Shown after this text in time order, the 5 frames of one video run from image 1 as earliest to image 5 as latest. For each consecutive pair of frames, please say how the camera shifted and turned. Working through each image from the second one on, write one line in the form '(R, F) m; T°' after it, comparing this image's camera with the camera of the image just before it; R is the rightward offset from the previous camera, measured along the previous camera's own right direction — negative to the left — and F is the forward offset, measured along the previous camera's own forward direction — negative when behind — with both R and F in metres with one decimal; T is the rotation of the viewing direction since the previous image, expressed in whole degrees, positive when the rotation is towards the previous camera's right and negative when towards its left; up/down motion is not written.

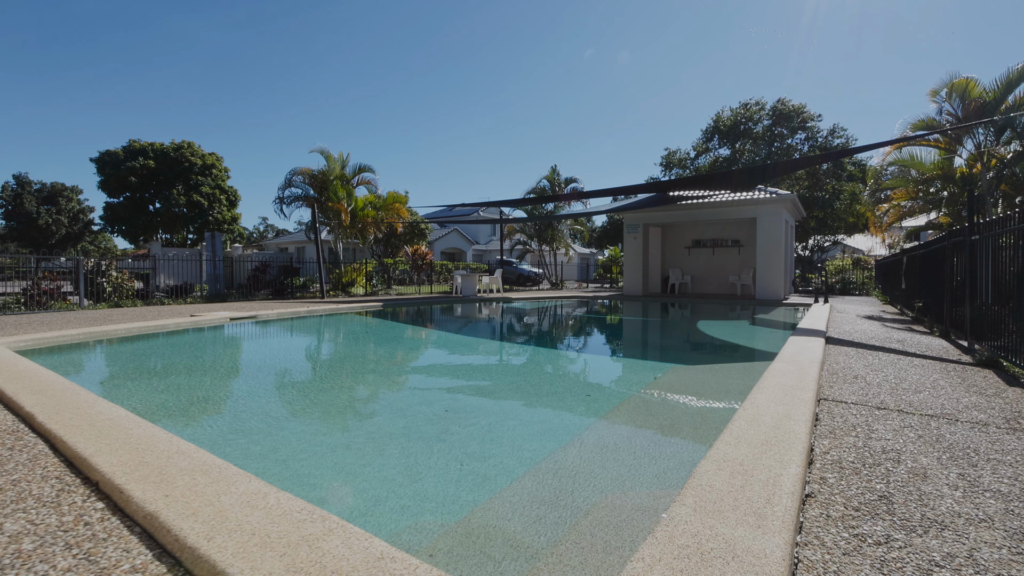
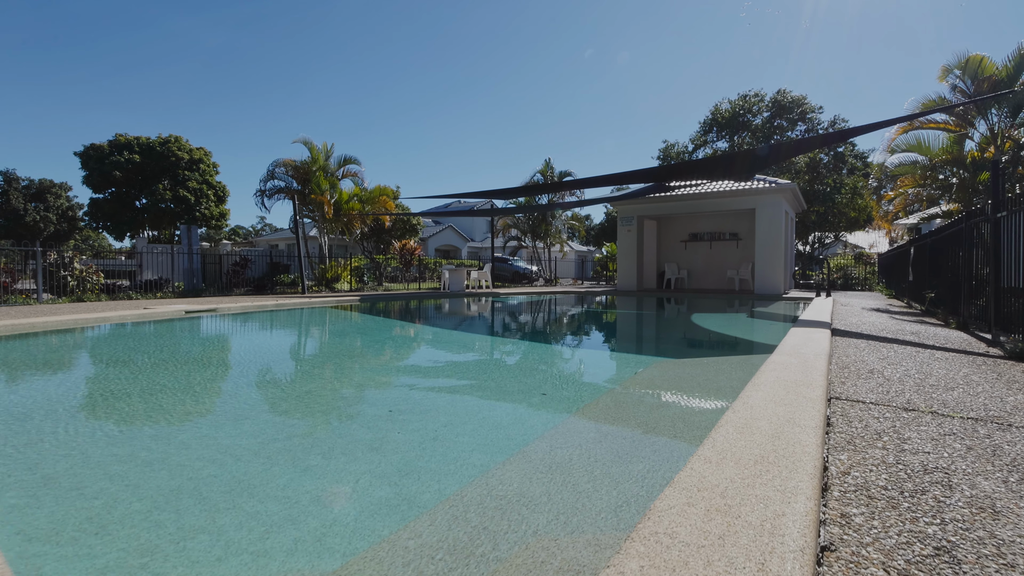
(+0.2, +0.4) m; 0°
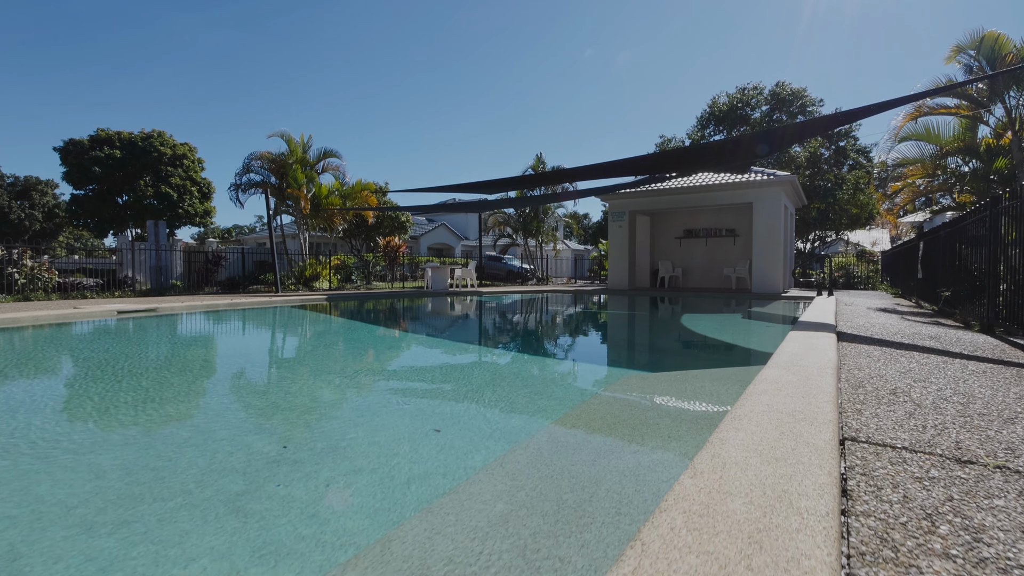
(+0.3, +0.5) m; 0°
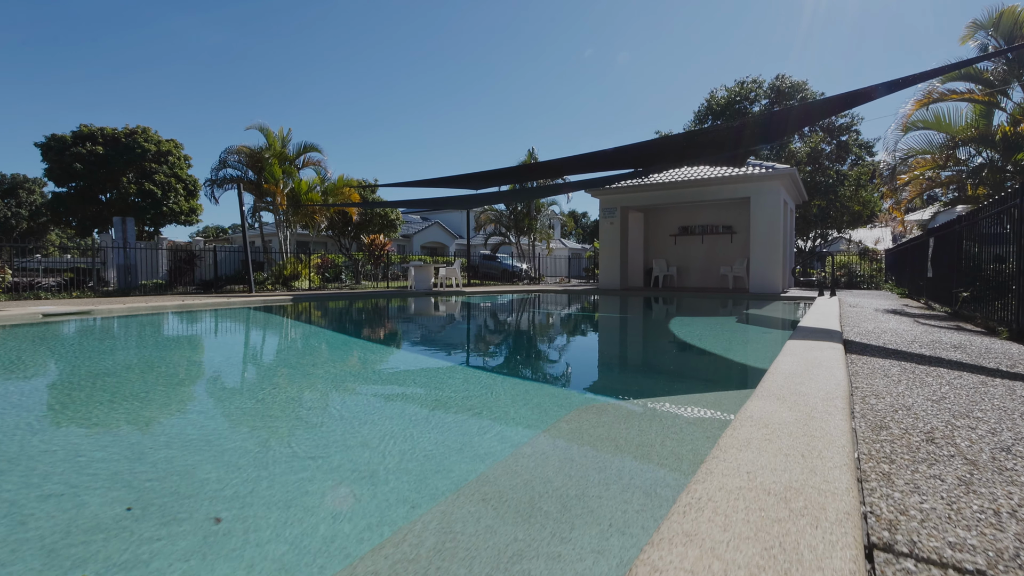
(+0.3, +0.4) m; 0°
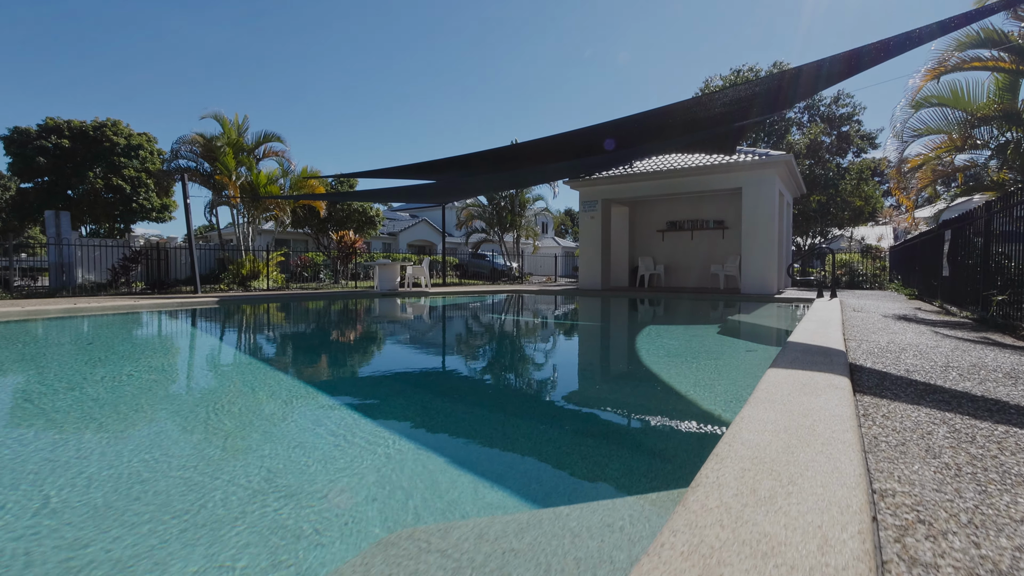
(+0.5, +0.7) m; 0°
